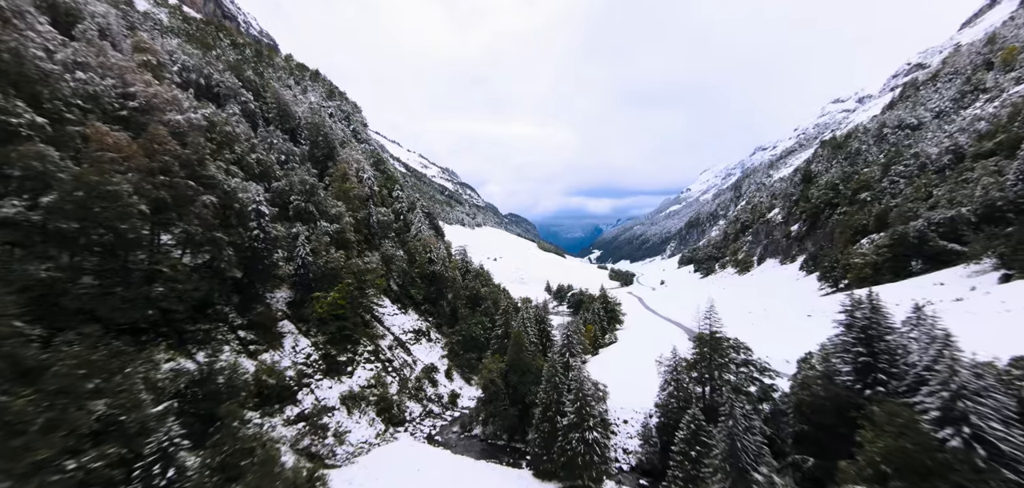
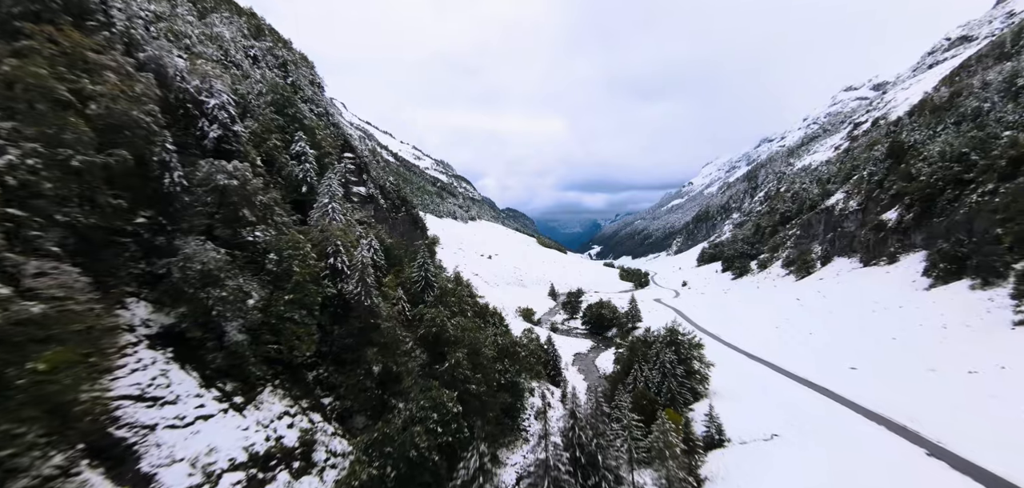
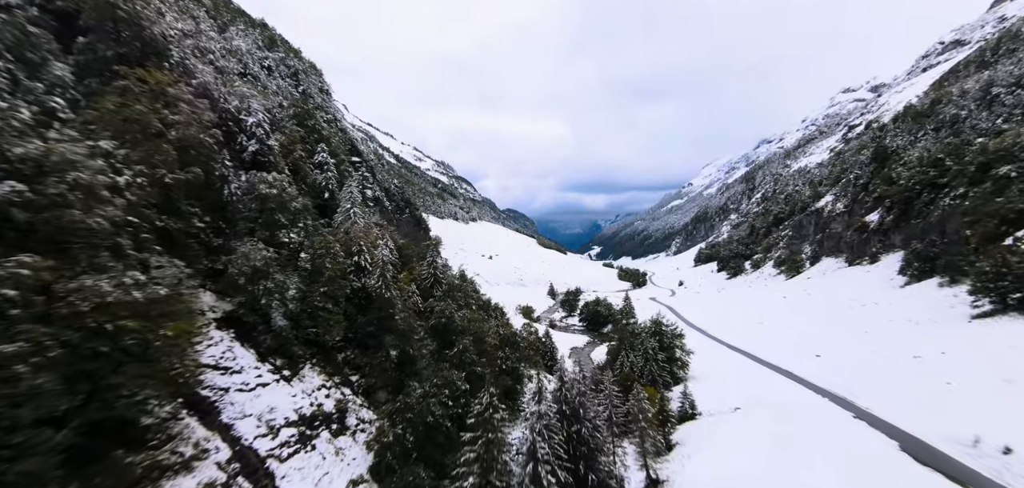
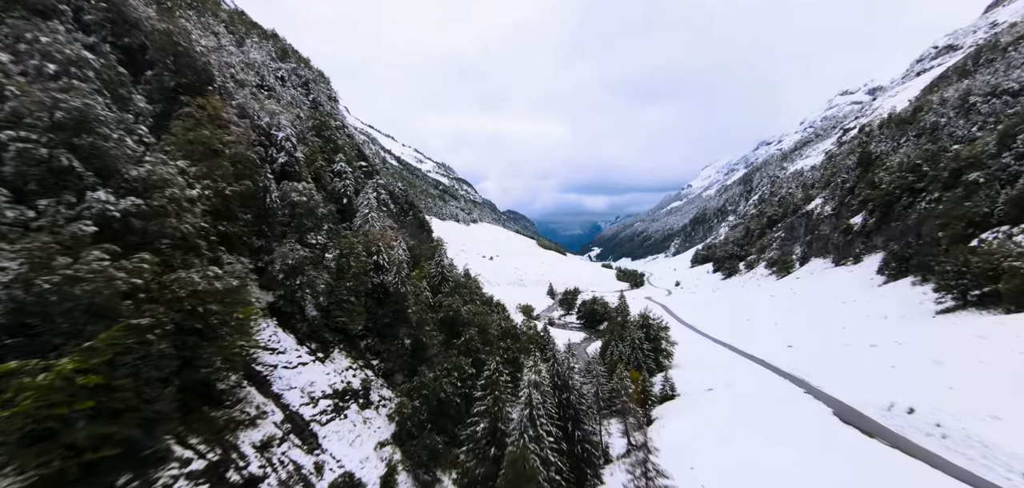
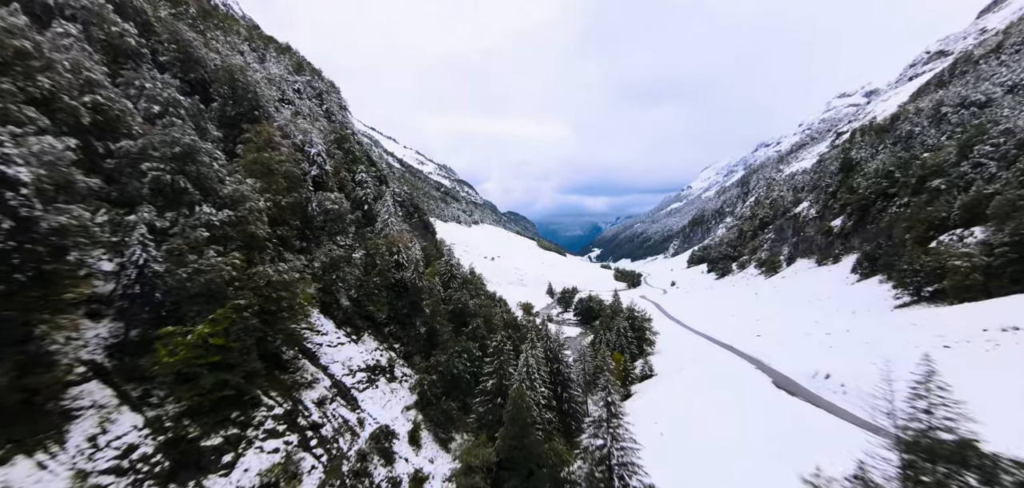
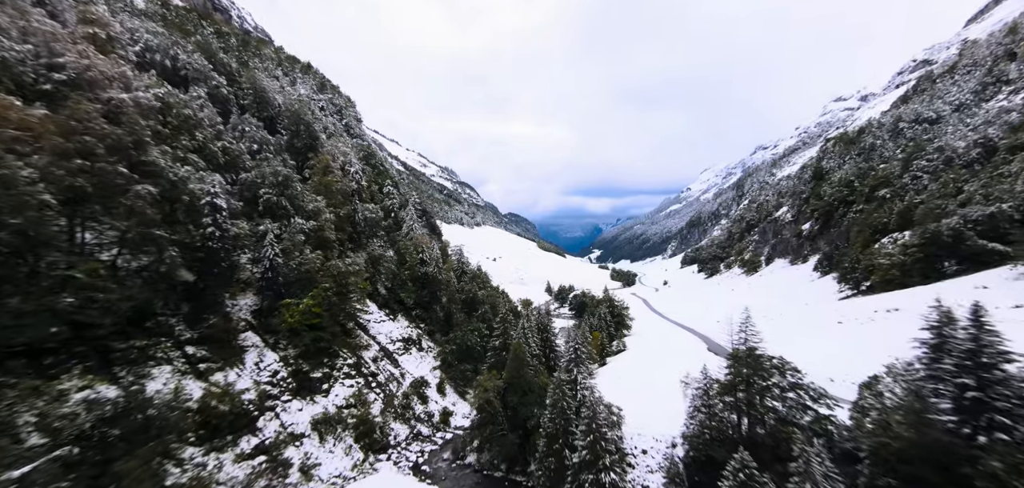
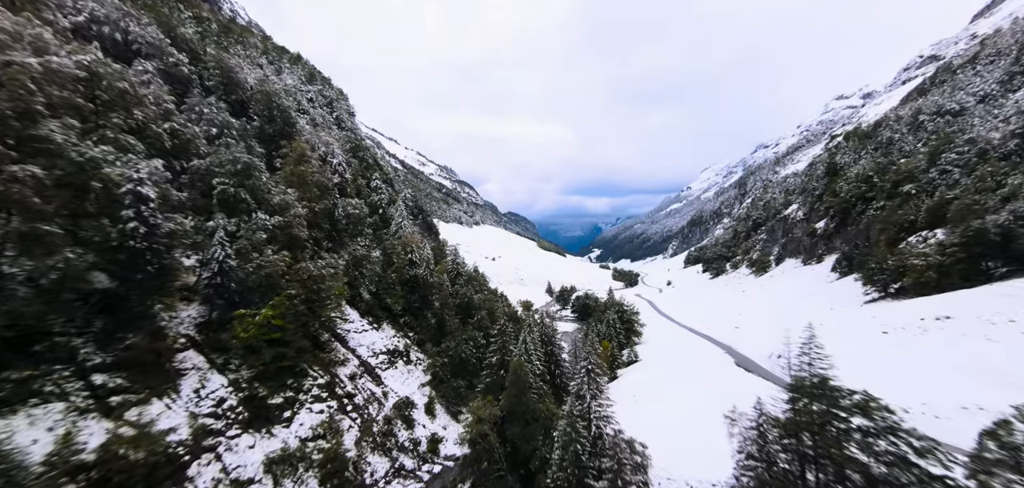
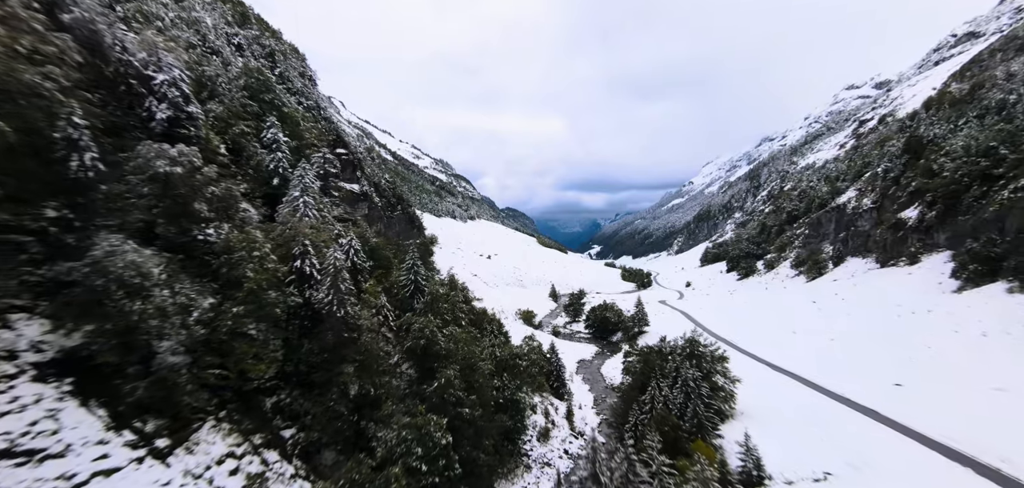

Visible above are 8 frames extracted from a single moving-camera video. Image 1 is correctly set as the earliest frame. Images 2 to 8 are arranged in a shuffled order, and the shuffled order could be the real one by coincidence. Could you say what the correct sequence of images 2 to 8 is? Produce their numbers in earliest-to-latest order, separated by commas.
6, 7, 5, 4, 3, 2, 8
